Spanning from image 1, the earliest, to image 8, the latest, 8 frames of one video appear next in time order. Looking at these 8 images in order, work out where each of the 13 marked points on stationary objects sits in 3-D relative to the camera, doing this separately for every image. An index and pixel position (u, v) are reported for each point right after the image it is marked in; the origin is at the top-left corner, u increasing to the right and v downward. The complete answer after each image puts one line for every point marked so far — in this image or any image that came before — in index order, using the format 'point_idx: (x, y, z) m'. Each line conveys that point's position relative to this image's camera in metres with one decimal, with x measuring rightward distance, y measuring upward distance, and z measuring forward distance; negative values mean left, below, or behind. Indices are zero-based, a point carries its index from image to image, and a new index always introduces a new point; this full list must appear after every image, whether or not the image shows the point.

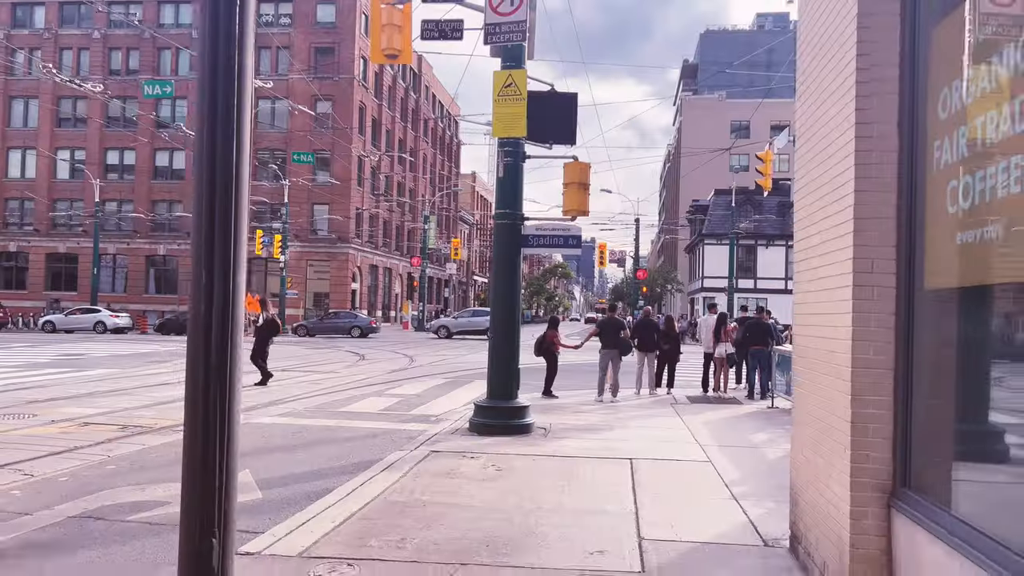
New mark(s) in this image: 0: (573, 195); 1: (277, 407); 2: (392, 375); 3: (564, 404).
0: (+0.8, +1.2, +10.3) m
1: (-3.7, -1.9, +12.8) m
2: (-2.8, -2.0, +19.0) m
3: (+0.8, -1.9, +13.3) m
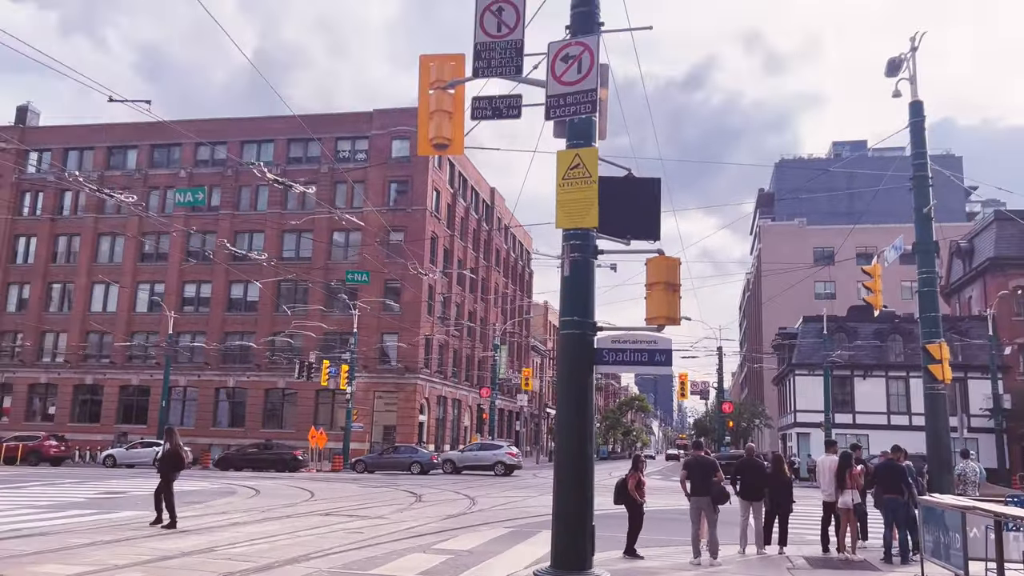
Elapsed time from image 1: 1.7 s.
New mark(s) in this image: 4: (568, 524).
0: (+1.5, -0.1, +8.1) m
1: (-2.8, -3.6, +10.5) m
2: (-1.3, -4.7, +16.5) m
3: (+1.8, -3.7, +10.6) m
4: (+0.5, -2.3, +7.8) m
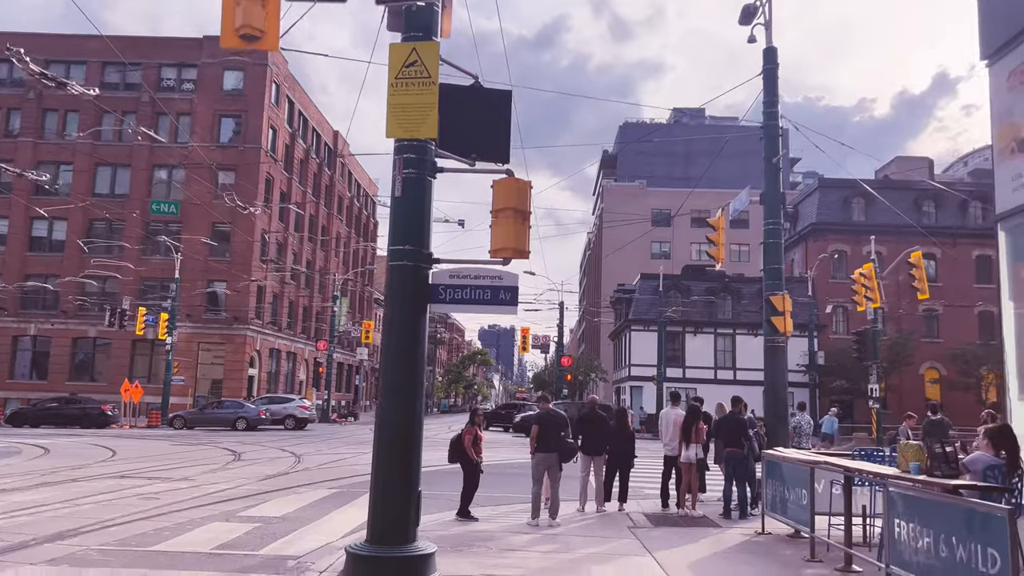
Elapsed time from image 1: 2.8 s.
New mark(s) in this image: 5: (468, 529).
0: (-0.1, +0.5, +6.9) m
1: (-4.8, -2.7, +8.6) m
2: (-4.5, -3.6, +14.8) m
3: (-0.3, -2.9, +9.6) m
4: (-1.0, -1.6, +6.5) m
5: (-0.6, -2.9, +9.9) m
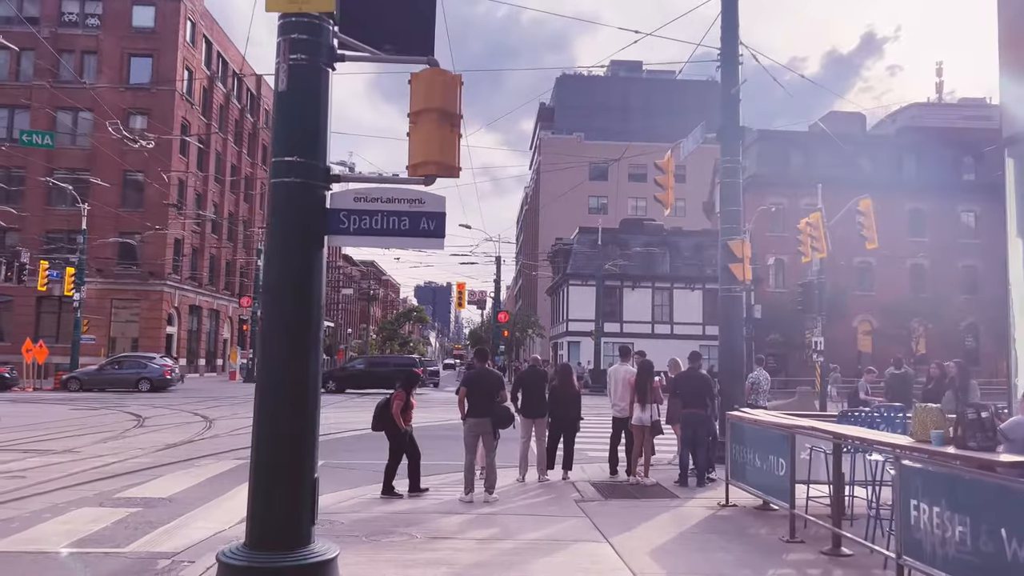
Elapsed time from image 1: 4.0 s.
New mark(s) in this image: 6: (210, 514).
0: (-0.5, +1.0, +5.3) m
1: (-5.4, -2.1, +6.8) m
2: (-5.6, -2.7, +13.1) m
3: (-1.1, -2.3, +8.1) m
4: (-1.4, -1.2, +5.0) m
5: (-1.3, -2.3, +8.5) m
6: (-3.0, -2.3, +8.2) m
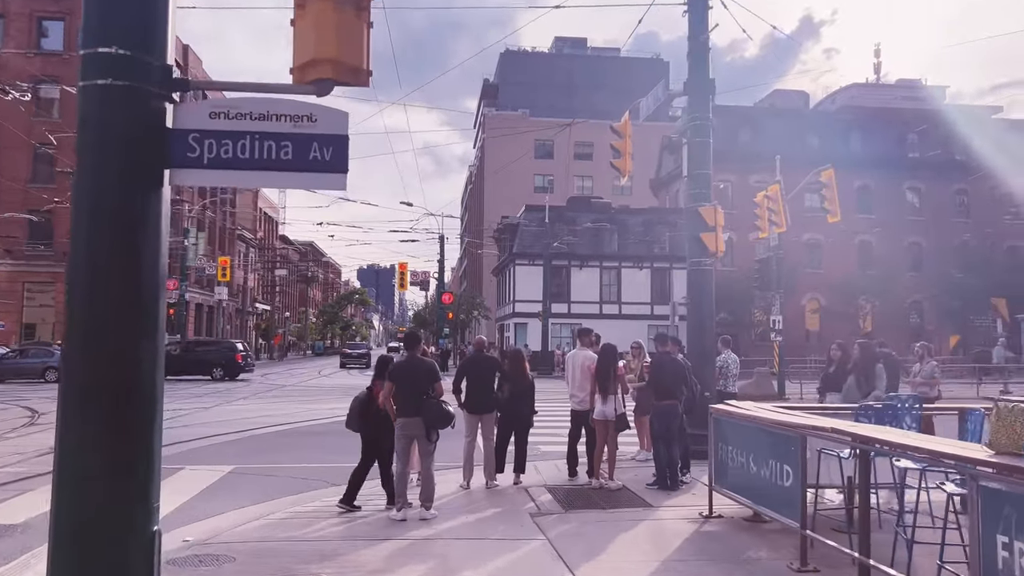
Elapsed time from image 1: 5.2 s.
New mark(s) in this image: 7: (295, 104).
0: (-0.8, +1.2, +3.6) m
1: (-5.8, -2.0, +4.9) m
2: (-6.4, -2.3, +11.1) m
3: (-1.5, -2.0, +6.4) m
4: (-1.7, -1.0, +3.3) m
5: (-1.8, -2.1, +6.8) m
6: (-3.5, -2.0, +6.4) m
7: (-1.0, +0.9, +3.8) m
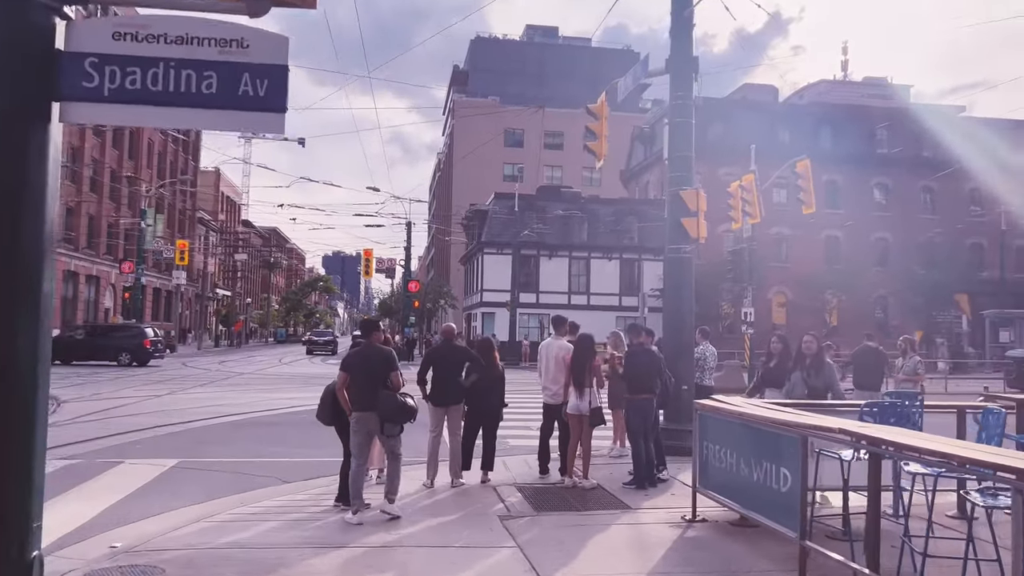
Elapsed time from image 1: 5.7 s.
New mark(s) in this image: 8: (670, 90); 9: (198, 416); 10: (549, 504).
0: (-0.9, +1.3, +2.9) m
1: (-5.9, -1.8, +4.0) m
2: (-6.8, -2.1, +10.2) m
3: (-1.7, -1.9, +5.8) m
4: (-1.8, -0.9, +2.5) m
5: (-2.0, -1.9, +6.1) m
6: (-3.7, -1.9, +5.7) m
7: (-1.0, +1.0, +3.1) m
8: (+2.1, +2.7, +11.0) m
9: (-5.7, -2.3, +14.9) m
10: (+0.4, -2.0, +7.8) m
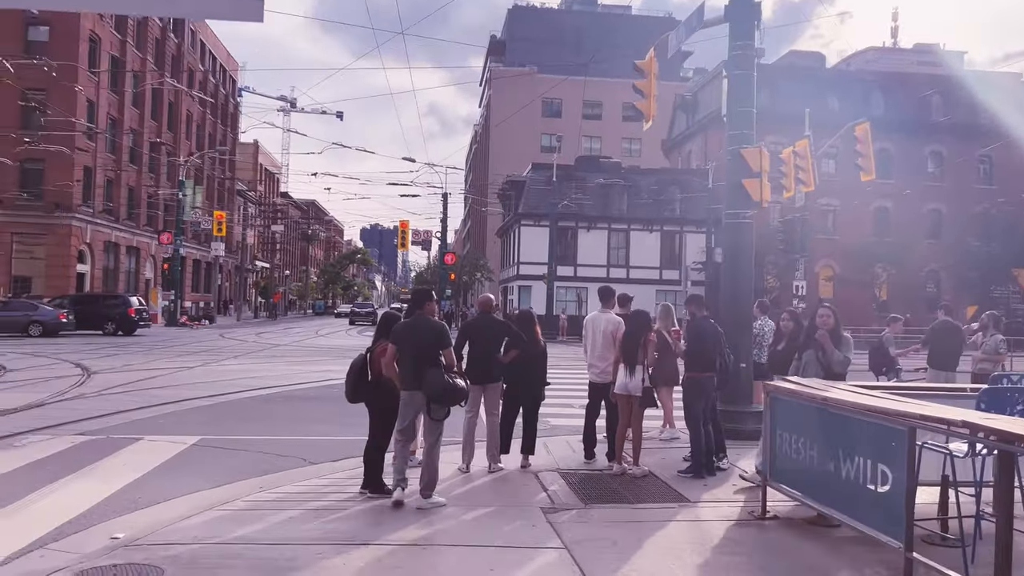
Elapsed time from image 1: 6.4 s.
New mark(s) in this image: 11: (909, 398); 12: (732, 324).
0: (-0.7, +1.4, +2.1) m
1: (-5.7, -1.6, +3.5) m
2: (-6.4, -1.7, +9.7) m
3: (-1.5, -1.6, +5.1) m
4: (-1.6, -0.7, +1.8) m
5: (-1.7, -1.6, +5.4) m
6: (-3.5, -1.6, +5.1) m
7: (-0.9, +1.1, +2.3) m
8: (+2.7, +3.0, +10.0) m
9: (-5.0, -1.8, +14.4) m
10: (+0.7, -1.8, +7.0) m
11: (+2.5, -0.7, +5.3) m
12: (+2.6, -0.4, +9.7) m
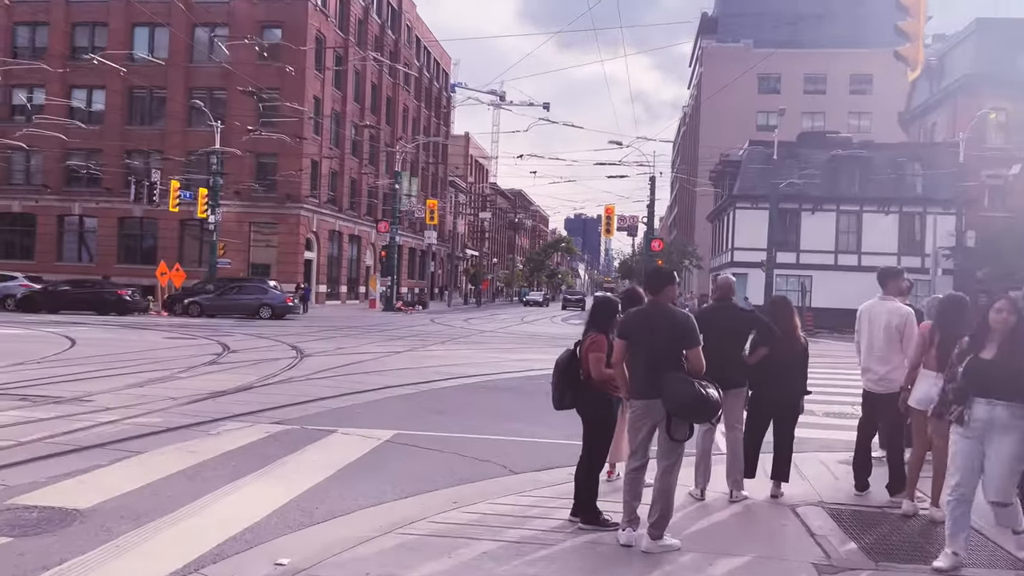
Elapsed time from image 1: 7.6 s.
0: (-0.2, +1.5, +0.7) m
1: (-4.7, -1.4, +3.4) m
2: (-3.8, -1.4, +9.6) m
3: (-0.2, -1.5, +3.8) m
4: (-1.2, -0.7, +0.7) m
5: (-0.4, -1.5, +4.2) m
6: (-2.2, -1.5, +4.3) m
7: (-0.3, +1.2, +0.9) m
8: (+5.0, +3.2, +7.5) m
9: (-1.4, -1.5, +13.8) m
10: (+2.4, -1.6, +5.2) m
11: (+3.7, -0.6, +3.0) m
12: (+4.9, -0.2, +7.3) m
